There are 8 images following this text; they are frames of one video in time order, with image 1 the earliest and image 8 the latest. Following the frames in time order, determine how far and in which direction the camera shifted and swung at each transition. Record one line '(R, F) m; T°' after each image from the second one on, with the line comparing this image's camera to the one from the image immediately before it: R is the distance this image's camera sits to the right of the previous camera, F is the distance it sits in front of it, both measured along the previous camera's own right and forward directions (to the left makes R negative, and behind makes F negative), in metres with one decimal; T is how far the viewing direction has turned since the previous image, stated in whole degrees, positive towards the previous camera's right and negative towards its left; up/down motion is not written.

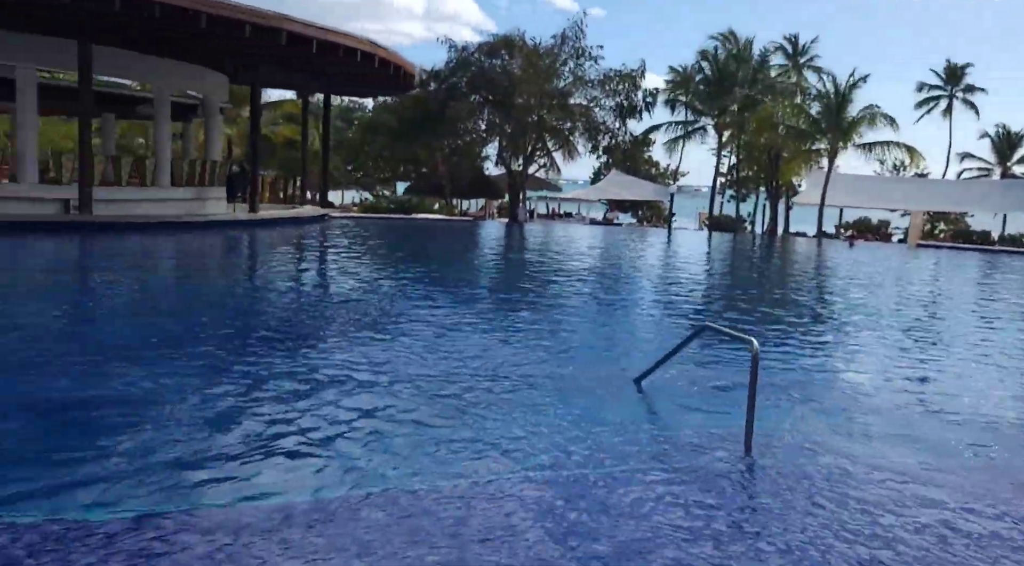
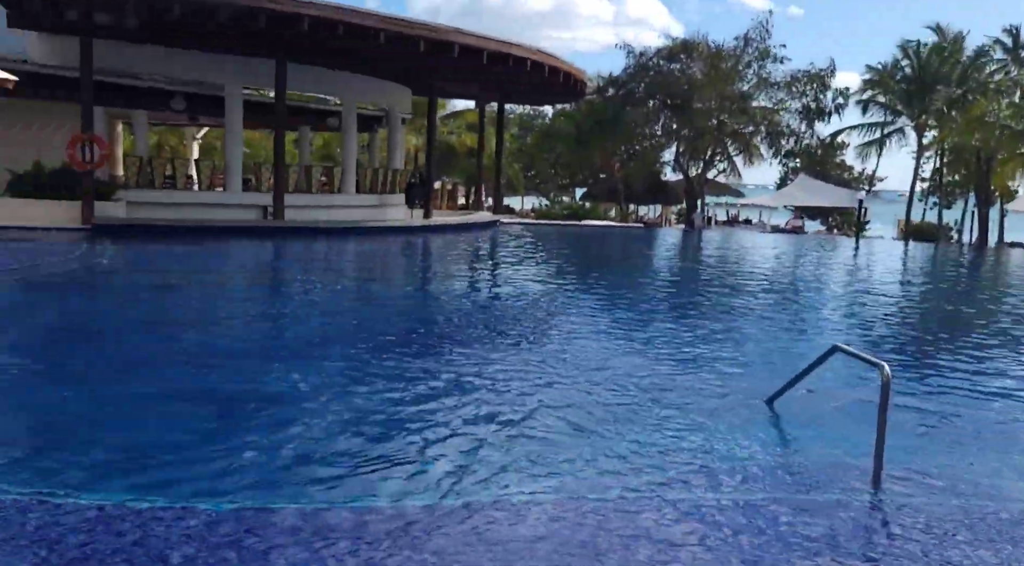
(+0.2, +0.1) m; -13°
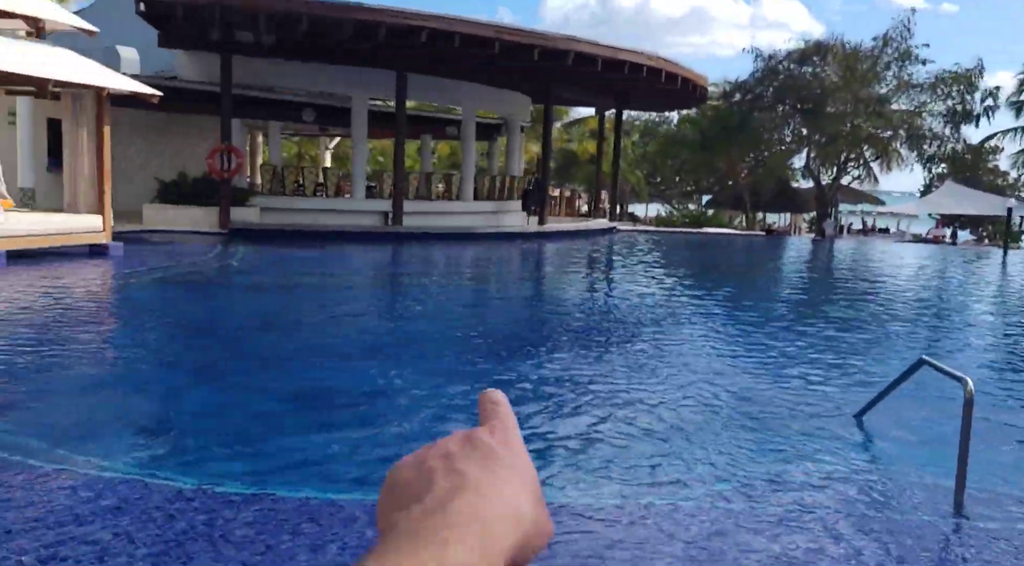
(+0.2, 0.0) m; -9°
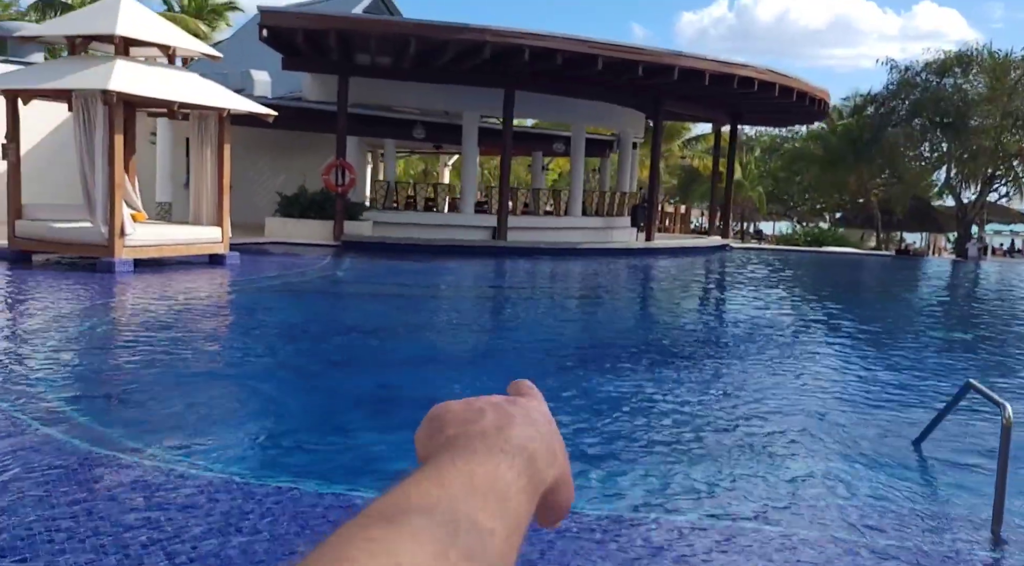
(+0.3, 0.0) m; -9°
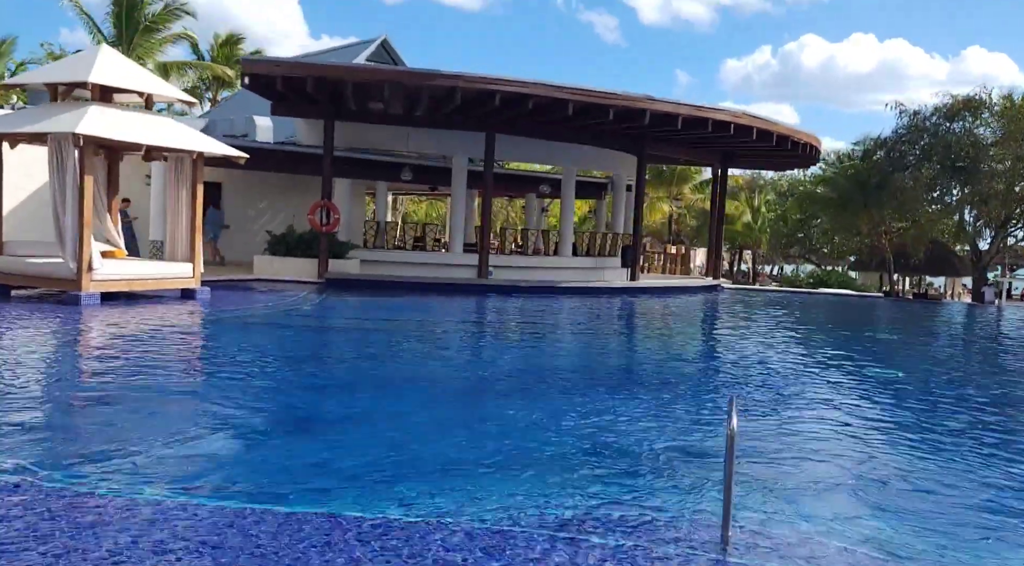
(+0.9, -0.2) m; -3°
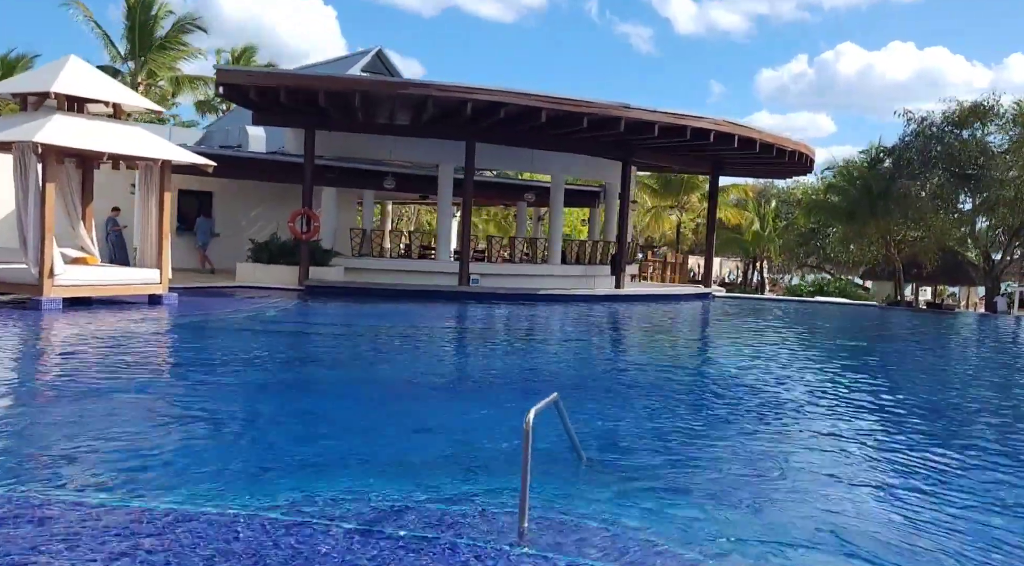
(+0.8, 0.0) m; -2°
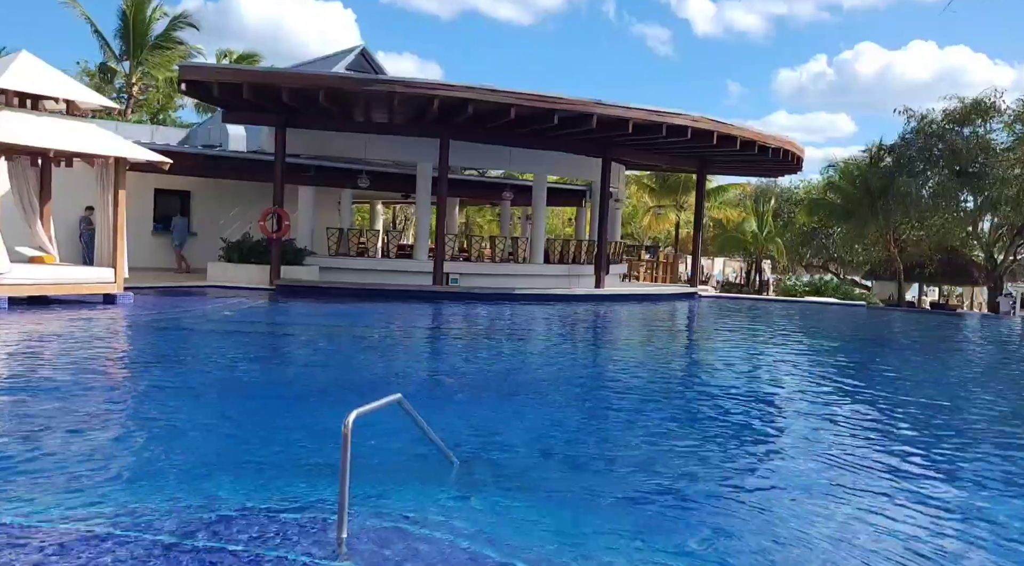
(+0.6, +0.2) m; -1°
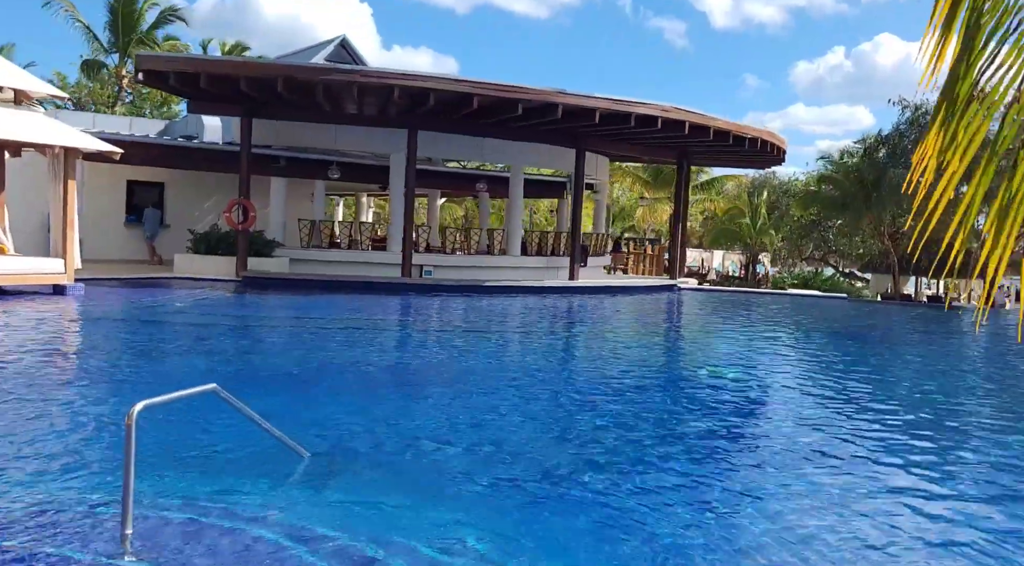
(+0.6, +0.1) m; -1°
